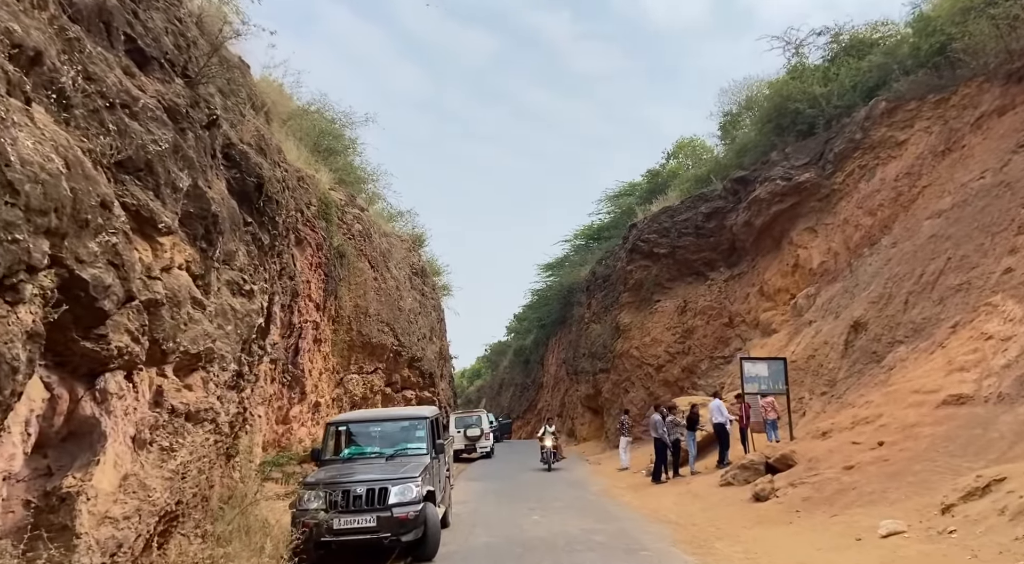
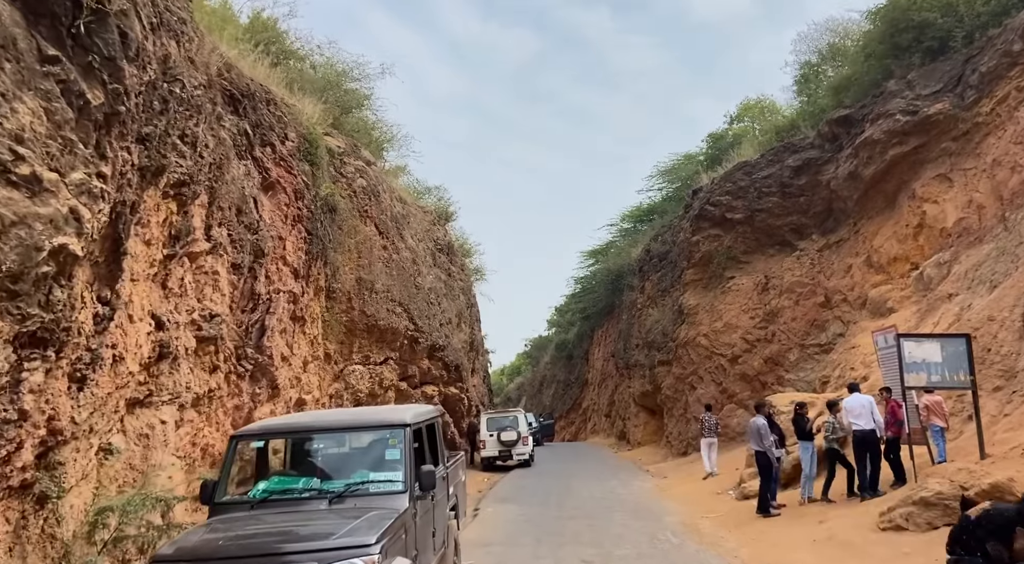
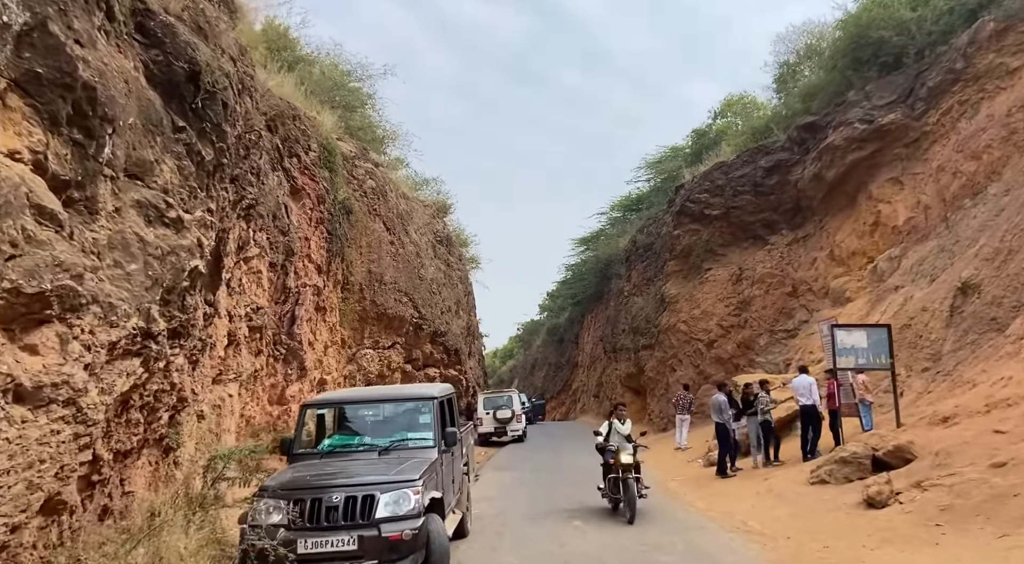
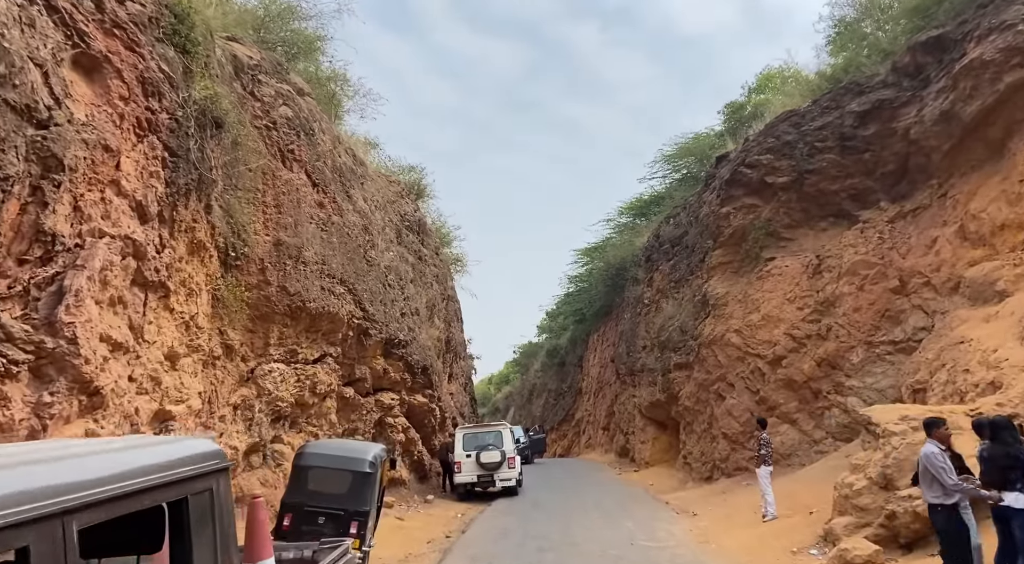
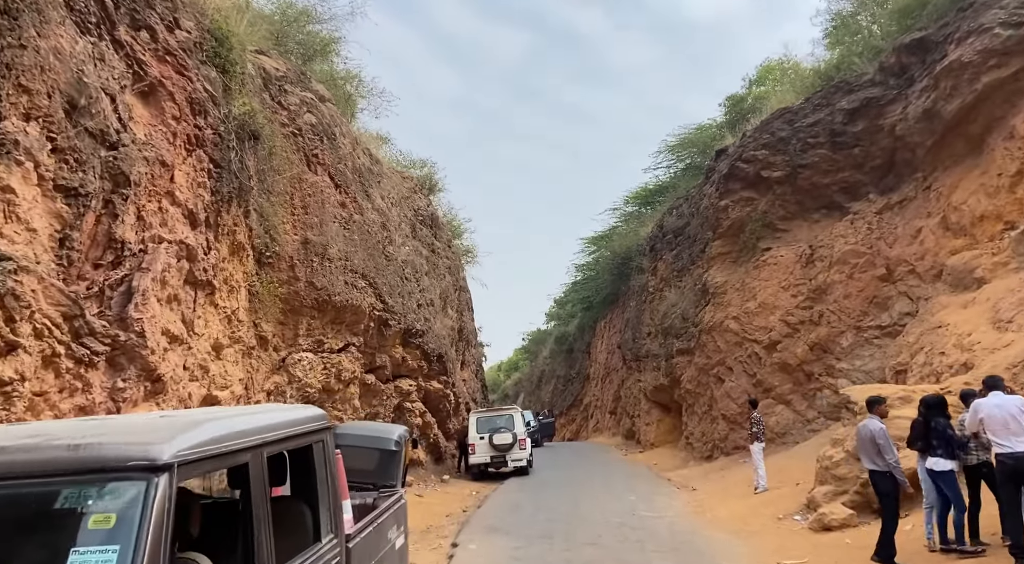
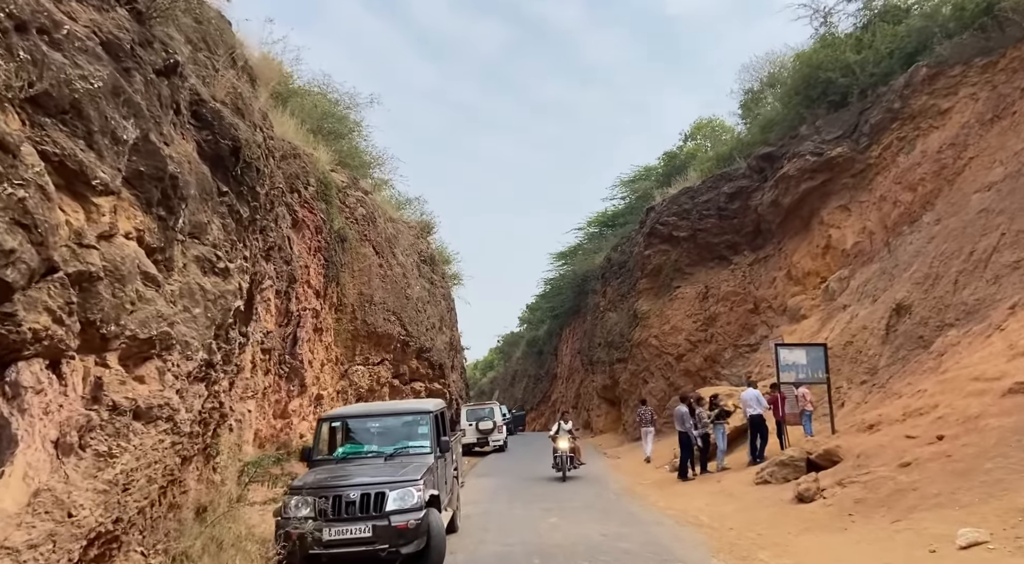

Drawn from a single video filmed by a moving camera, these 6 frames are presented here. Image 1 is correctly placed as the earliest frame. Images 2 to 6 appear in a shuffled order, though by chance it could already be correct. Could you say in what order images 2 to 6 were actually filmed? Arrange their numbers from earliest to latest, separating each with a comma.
6, 3, 2, 5, 4
